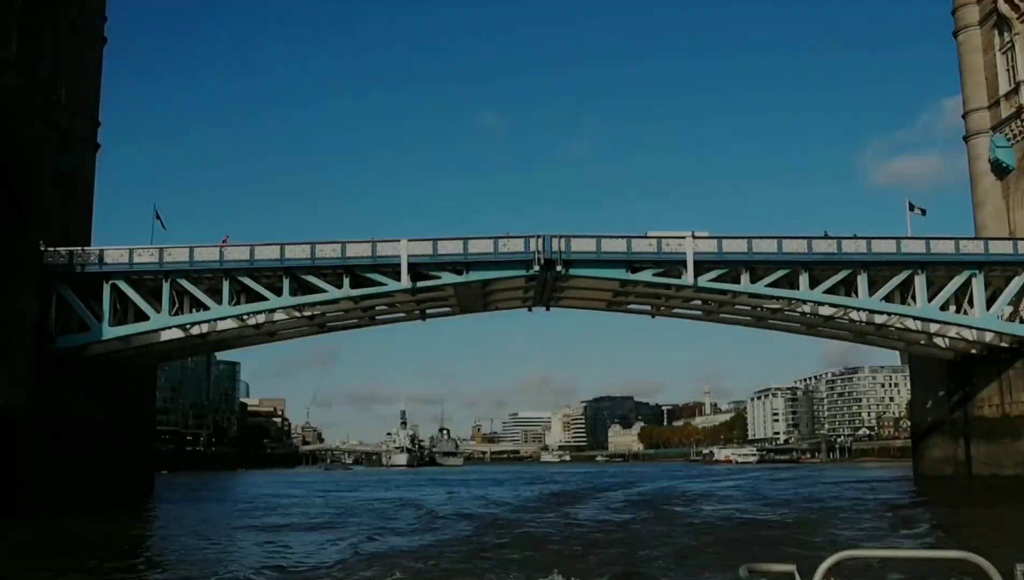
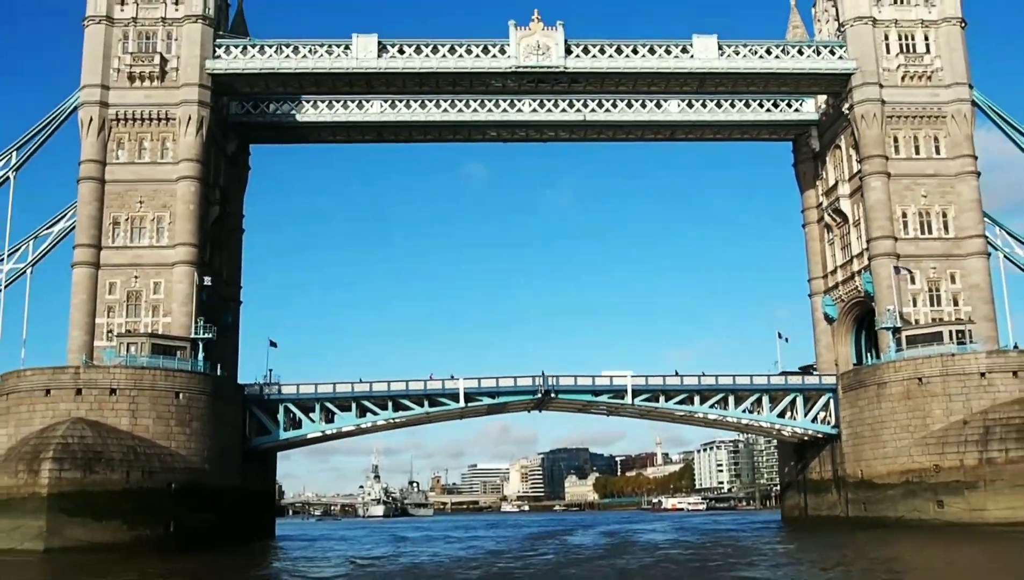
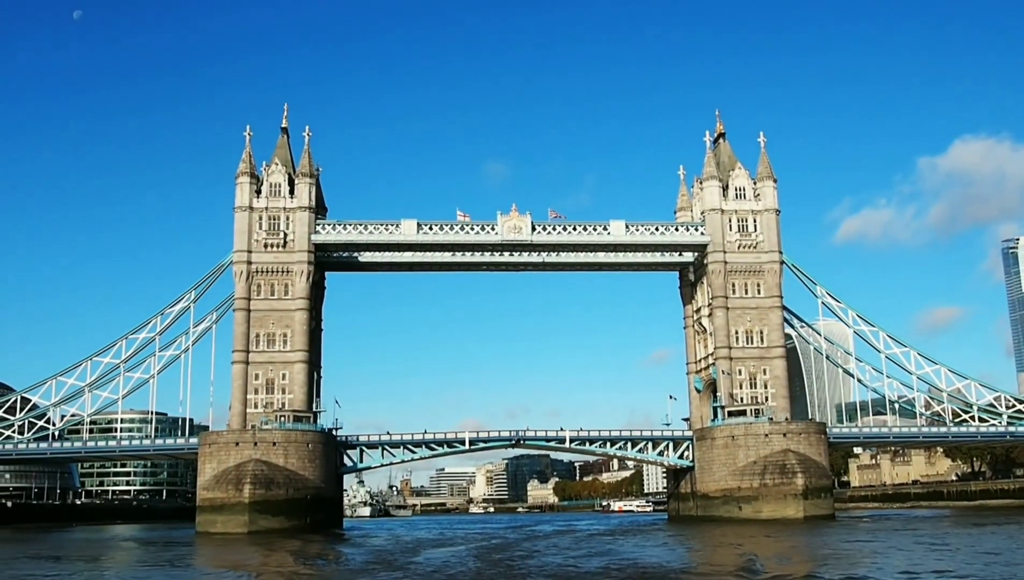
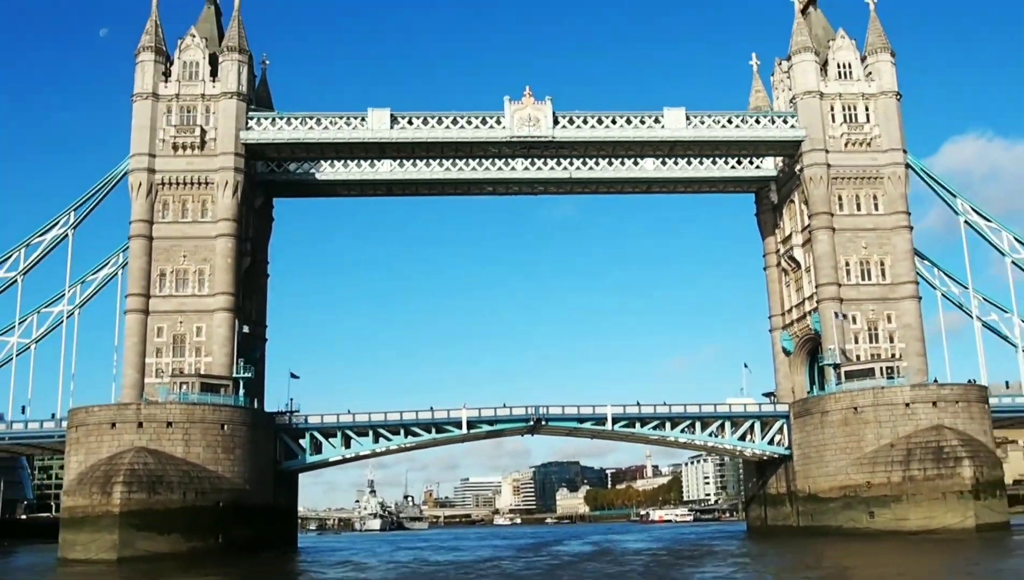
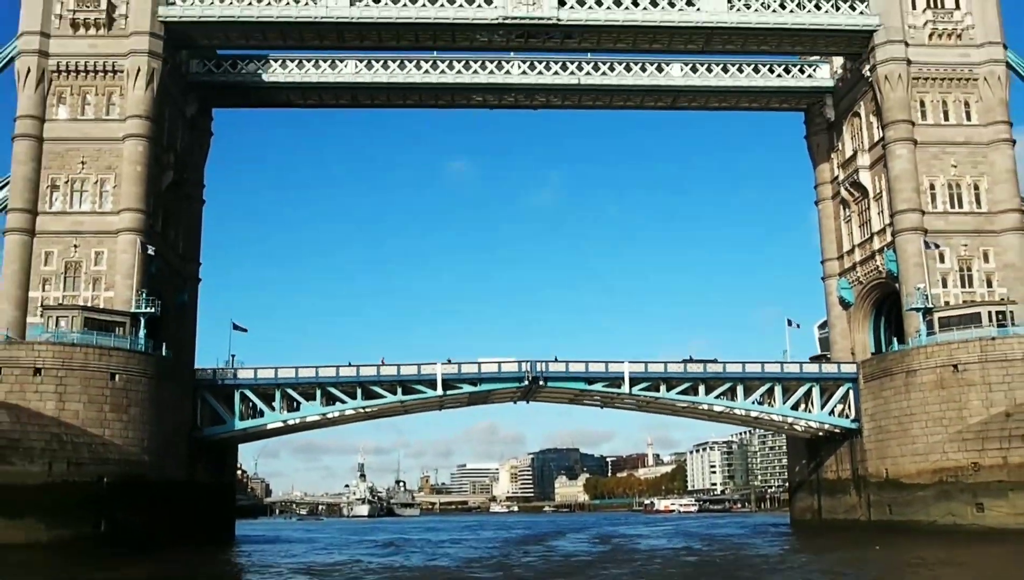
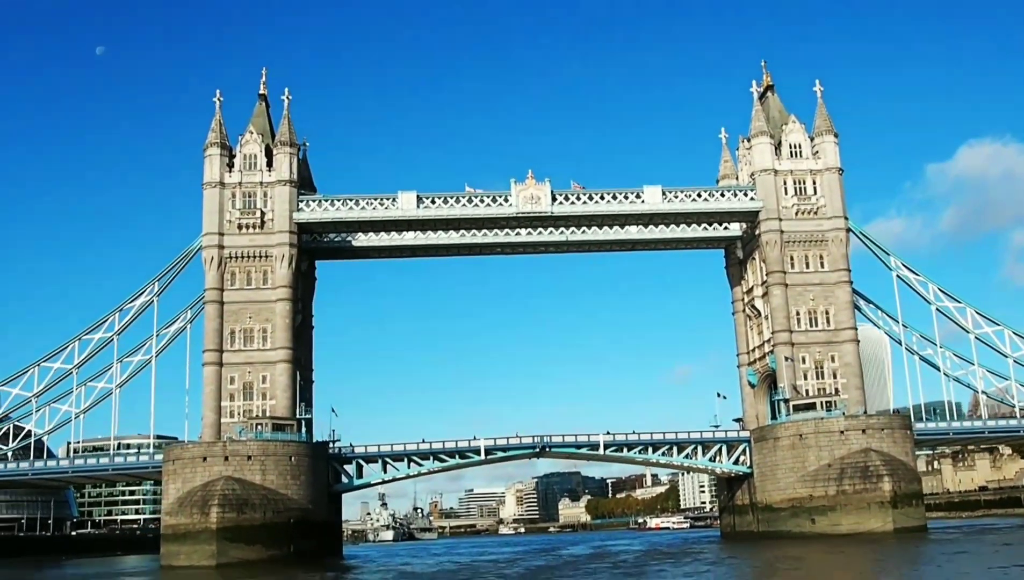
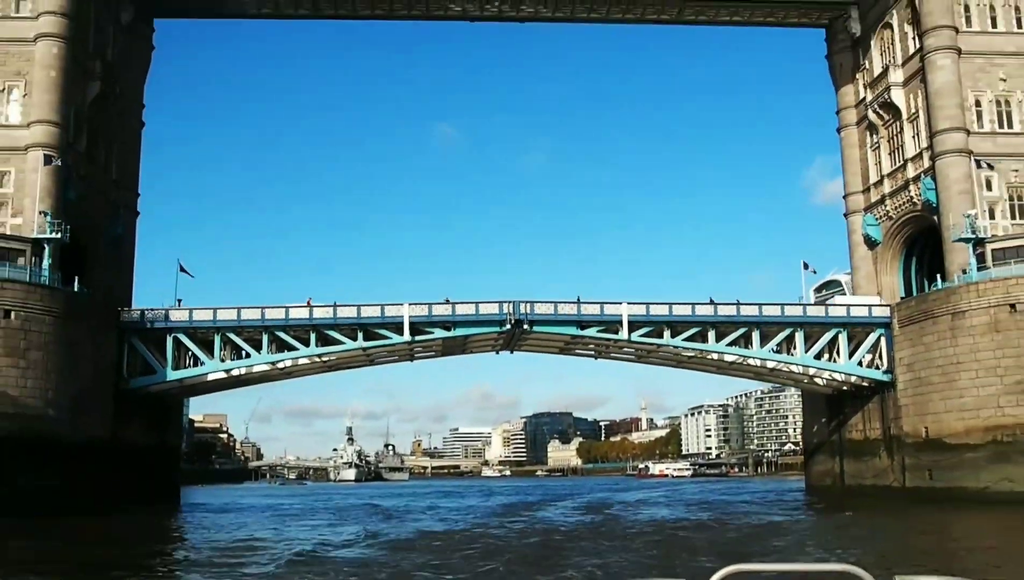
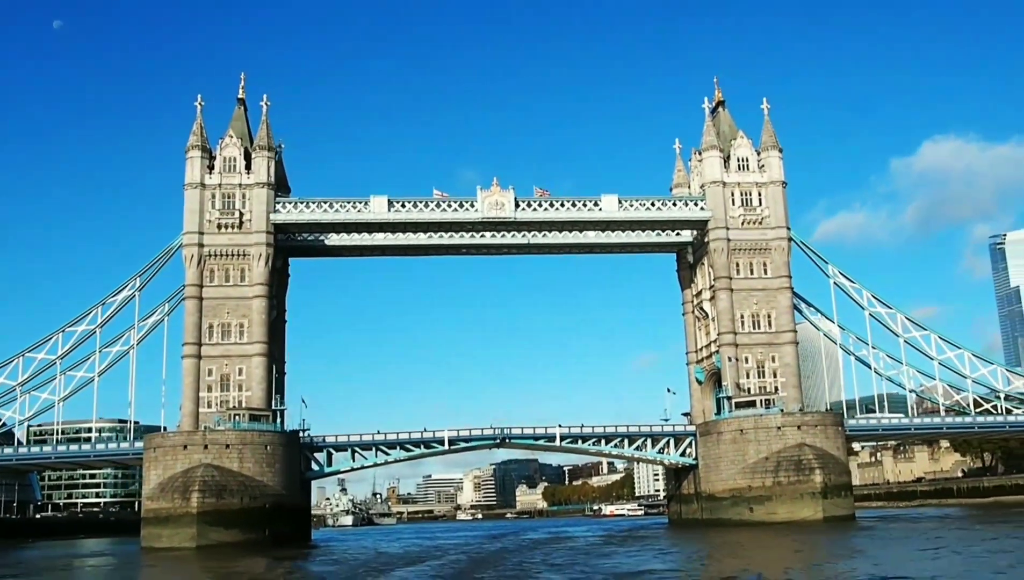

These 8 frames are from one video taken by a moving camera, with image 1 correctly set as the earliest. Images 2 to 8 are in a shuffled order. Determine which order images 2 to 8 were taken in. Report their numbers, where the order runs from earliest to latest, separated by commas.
7, 5, 2, 4, 6, 8, 3
